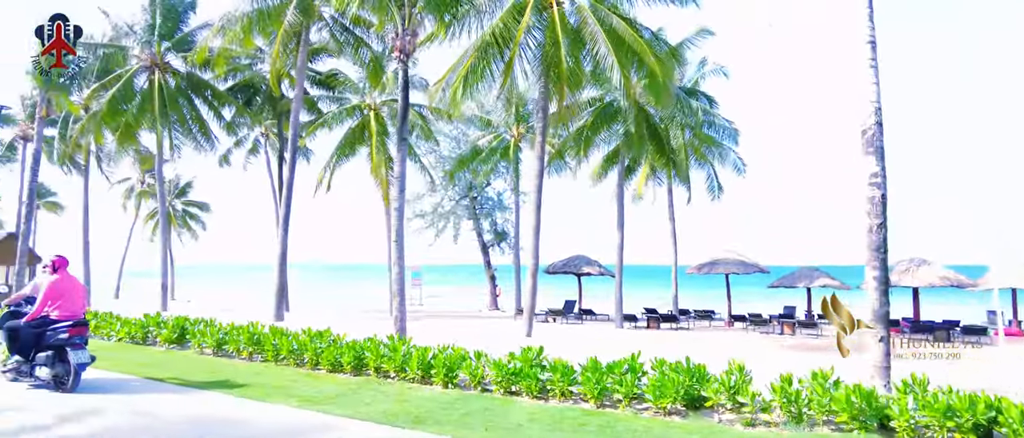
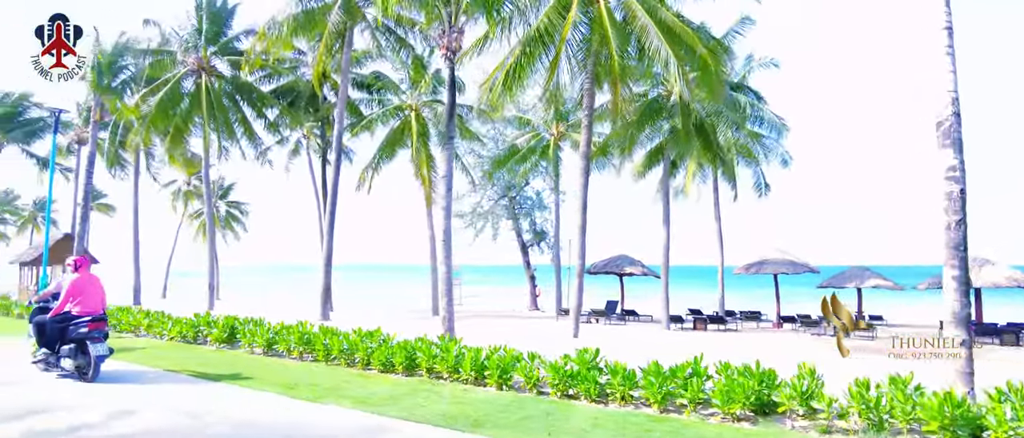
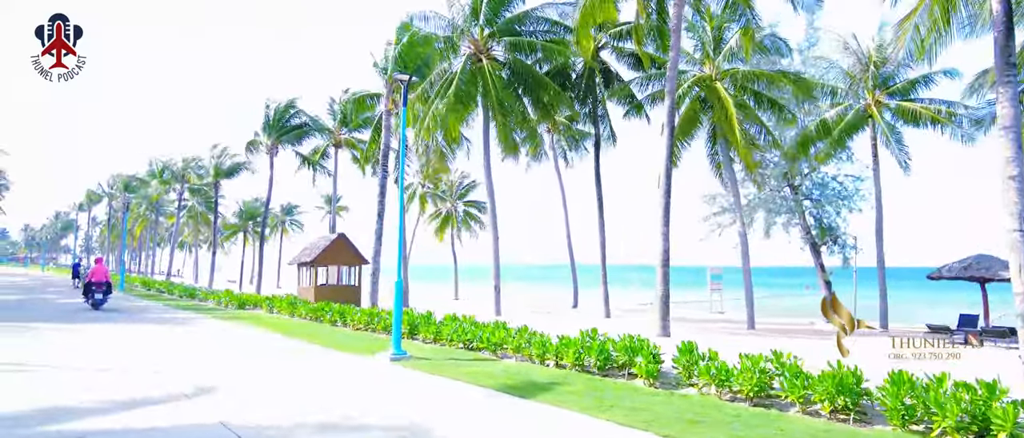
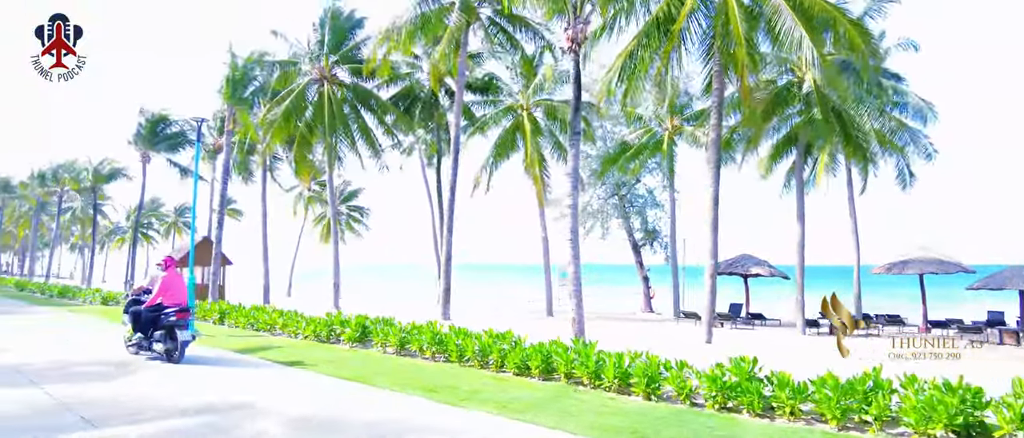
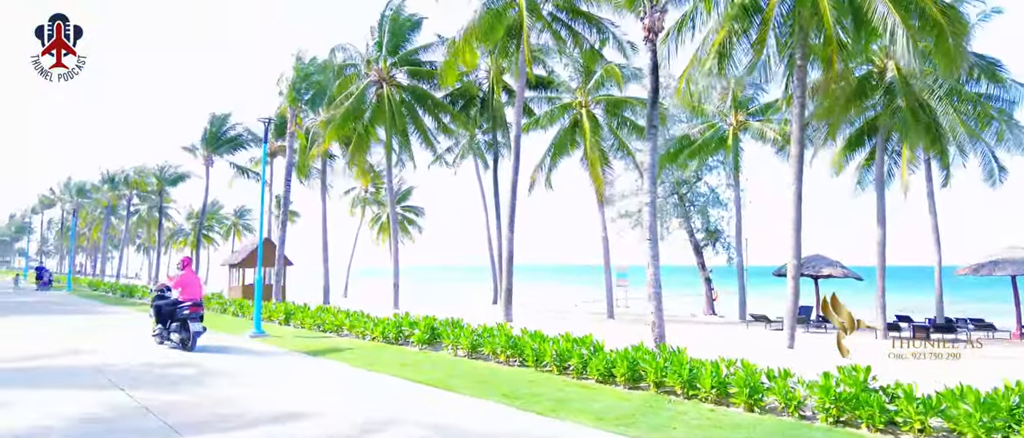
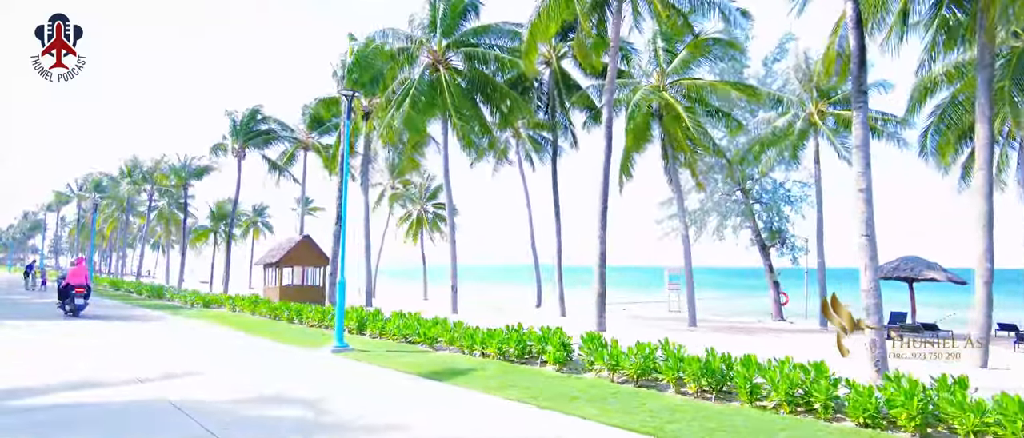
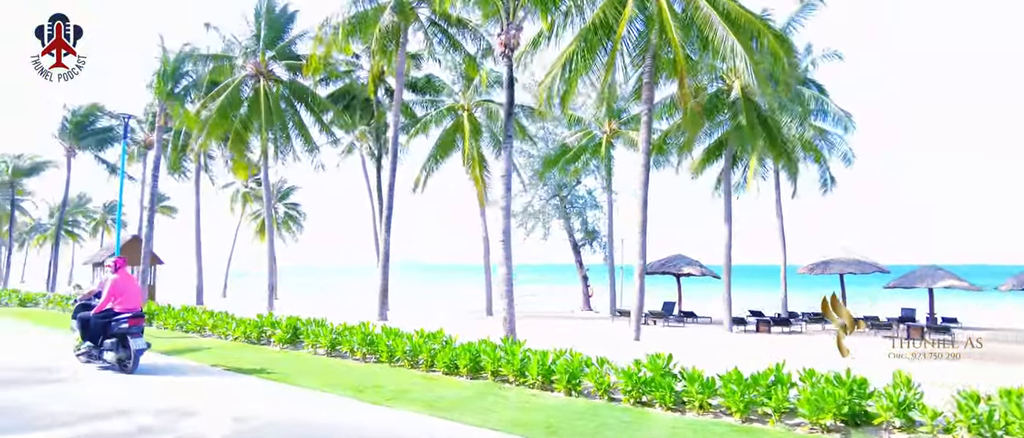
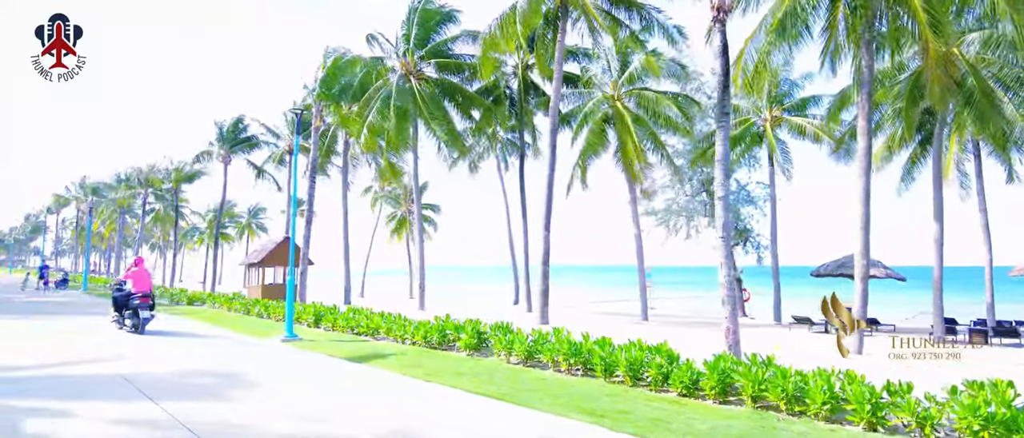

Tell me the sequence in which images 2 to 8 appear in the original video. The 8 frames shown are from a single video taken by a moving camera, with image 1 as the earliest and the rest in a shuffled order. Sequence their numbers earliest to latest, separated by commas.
2, 7, 4, 5, 8, 6, 3
